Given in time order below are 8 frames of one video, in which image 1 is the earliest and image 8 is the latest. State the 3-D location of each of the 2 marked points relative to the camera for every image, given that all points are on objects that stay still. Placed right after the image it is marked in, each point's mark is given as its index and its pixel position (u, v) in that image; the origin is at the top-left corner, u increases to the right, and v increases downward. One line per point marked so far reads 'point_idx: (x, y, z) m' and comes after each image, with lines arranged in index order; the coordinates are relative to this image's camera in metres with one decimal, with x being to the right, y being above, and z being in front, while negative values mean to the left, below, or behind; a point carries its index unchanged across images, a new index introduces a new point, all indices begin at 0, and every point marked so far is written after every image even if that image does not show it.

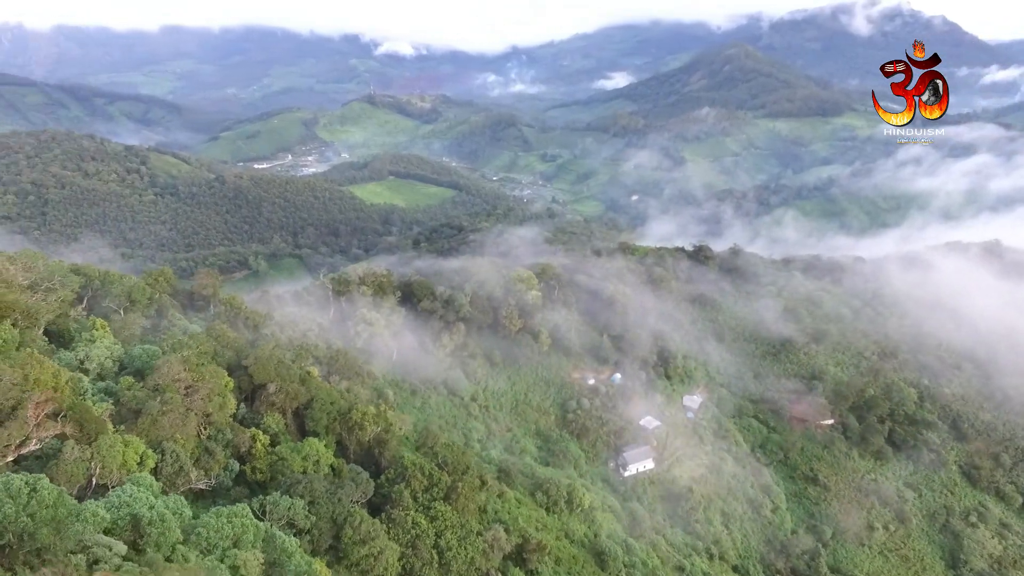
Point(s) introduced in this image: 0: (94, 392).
0: (-13.4, -3.2, +19.5) m
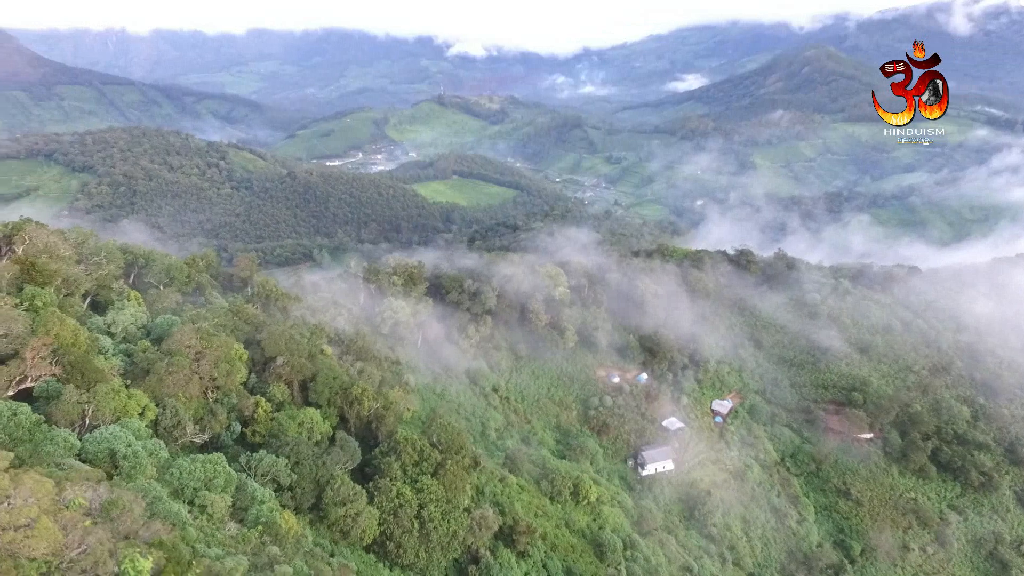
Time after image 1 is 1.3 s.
0: (-14.4, -2.3, +22.0) m
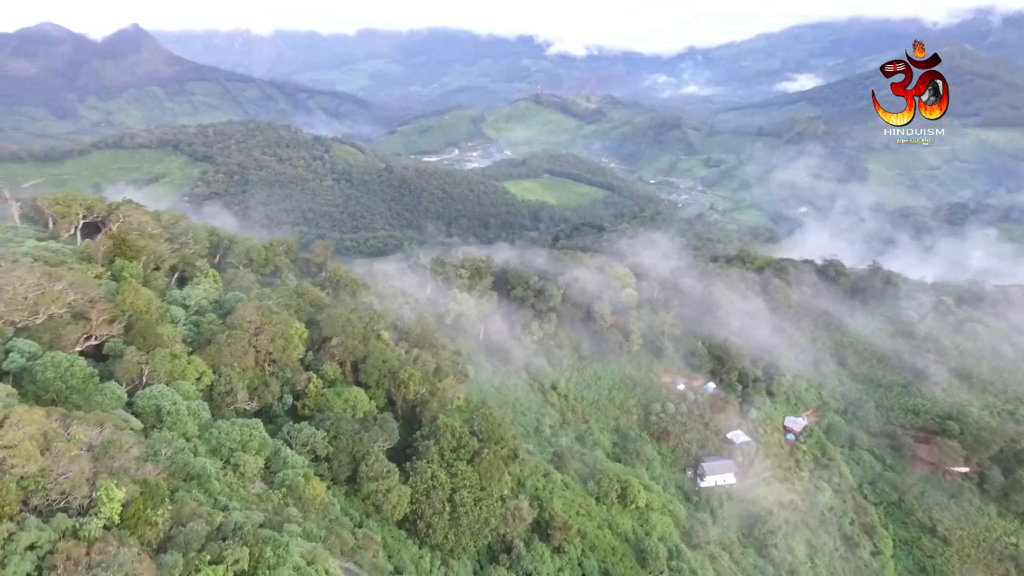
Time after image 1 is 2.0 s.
0: (-13.0, -1.3, +24.3) m
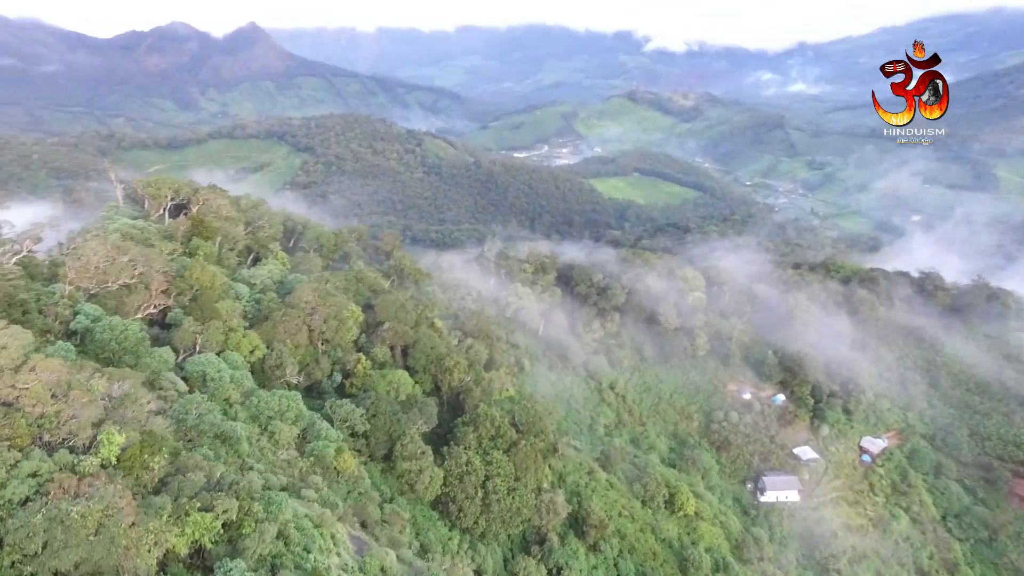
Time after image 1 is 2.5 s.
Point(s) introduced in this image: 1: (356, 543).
0: (-11.3, -0.4, +26.3) m
1: (-4.3, -6.5, +15.7) m
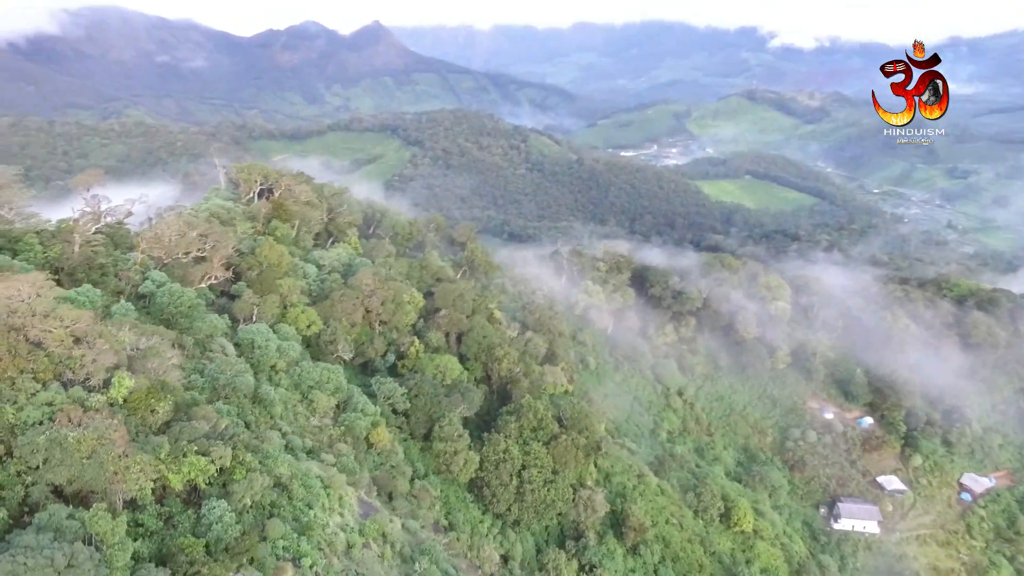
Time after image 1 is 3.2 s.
0: (-9.1, +0.5, +28.4) m
1: (-4.3, -5.9, +16.8) m
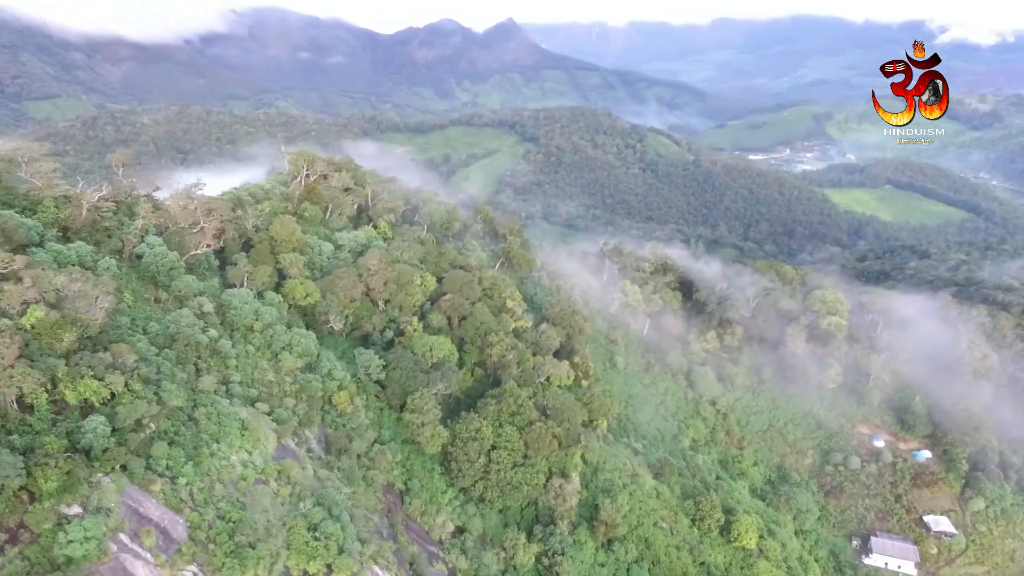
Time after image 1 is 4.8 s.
0: (-9.3, +1.7, +31.4) m
1: (-7.3, -5.1, +19.1) m
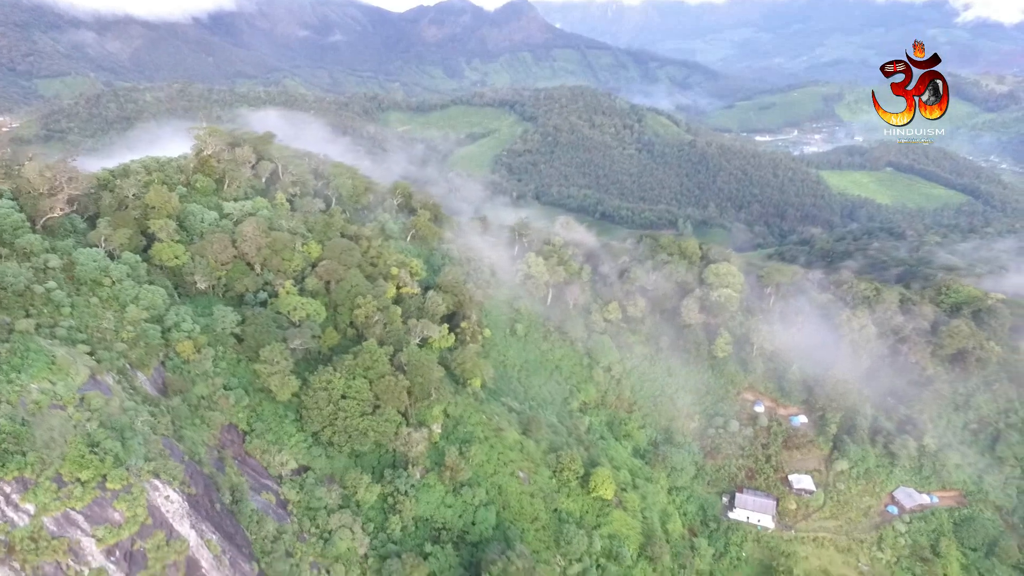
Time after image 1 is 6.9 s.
0: (-16.8, +3.6, +34.2) m
1: (-15.1, -3.5, +22.1) m
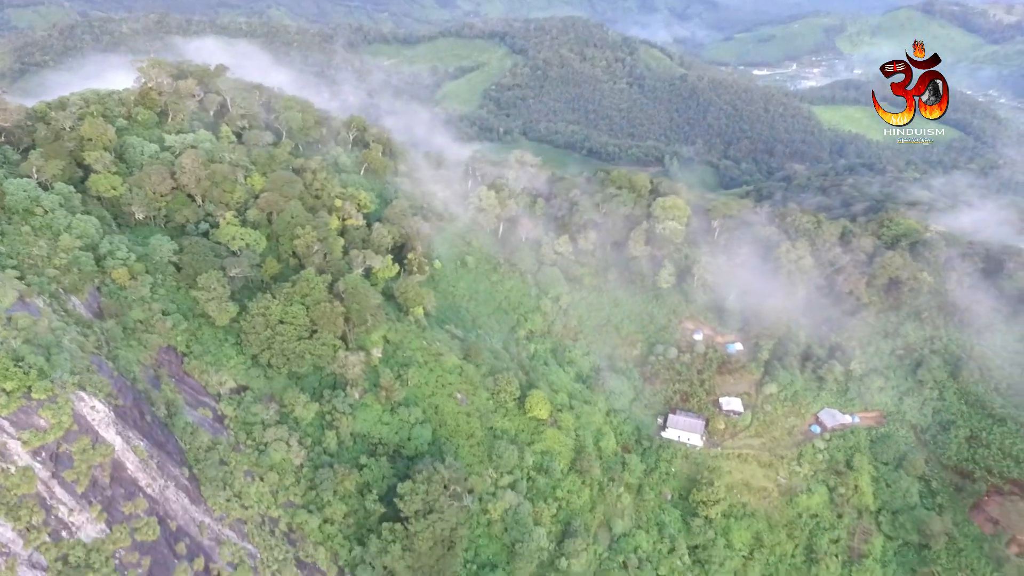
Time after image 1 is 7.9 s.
0: (-20.6, +7.6, +34.9) m
1: (-18.8, -0.7, +23.6) m
